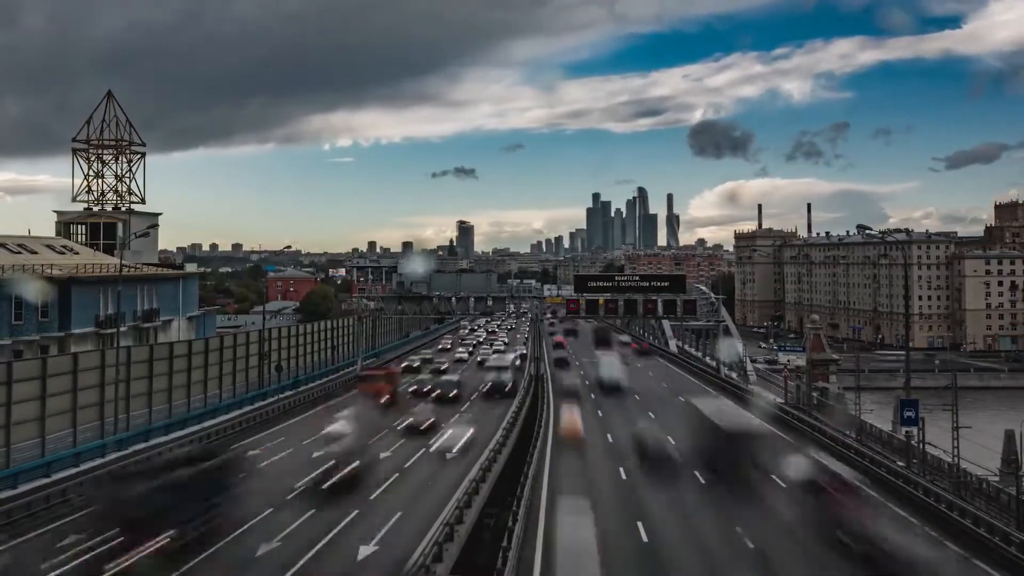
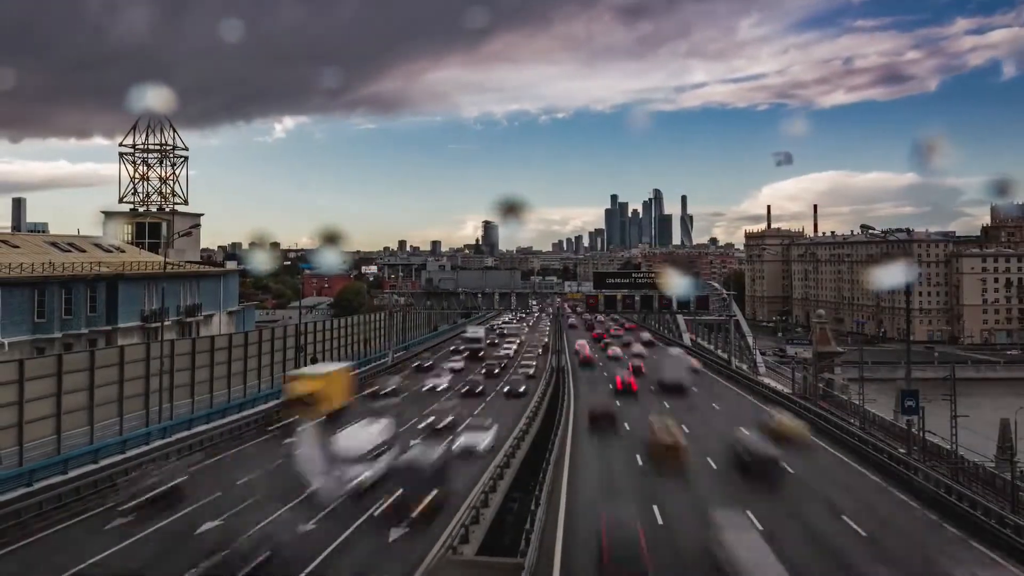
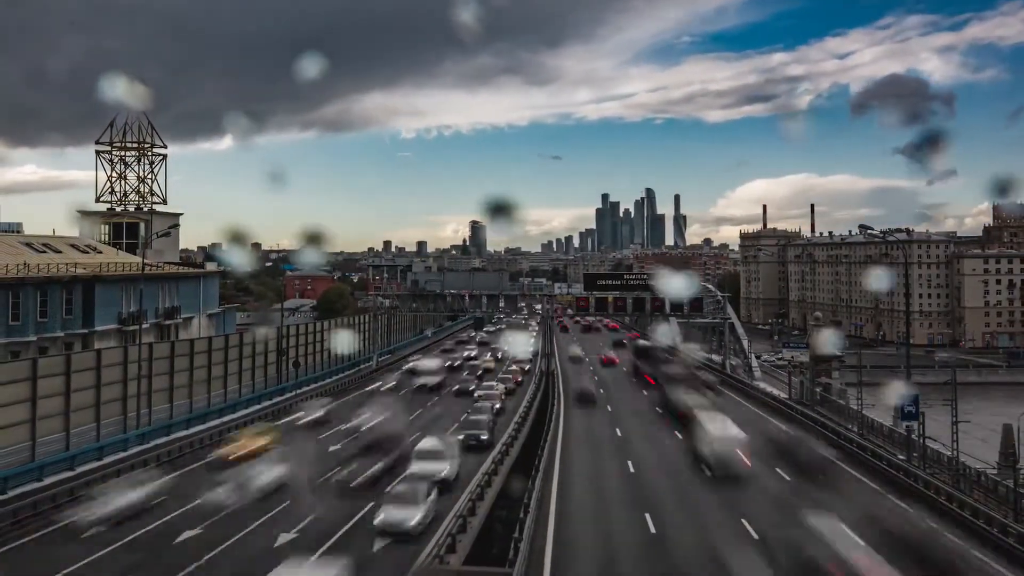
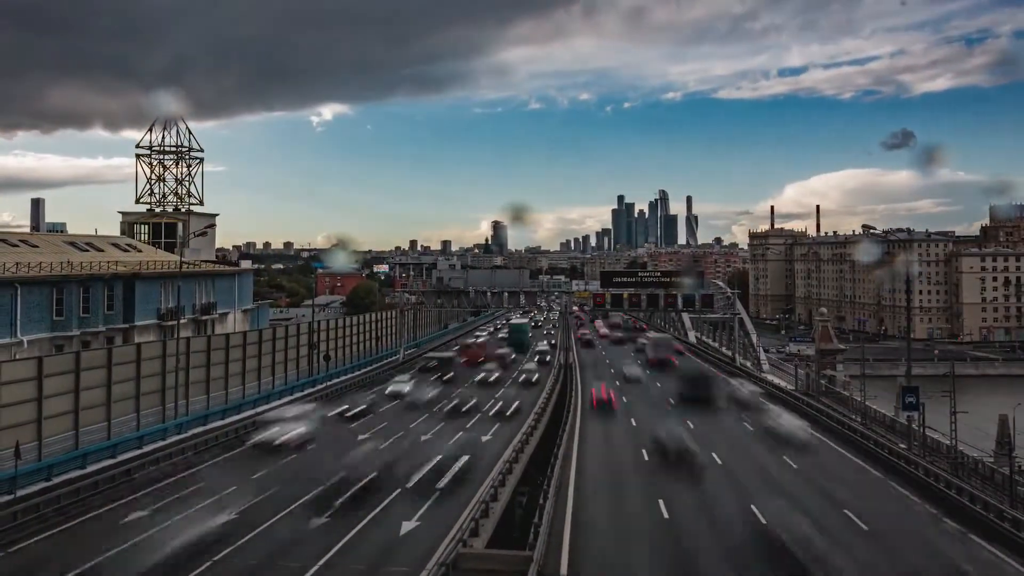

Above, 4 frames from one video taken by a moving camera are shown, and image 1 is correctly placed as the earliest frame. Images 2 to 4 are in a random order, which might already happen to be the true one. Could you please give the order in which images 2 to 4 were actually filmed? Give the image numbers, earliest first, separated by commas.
3, 2, 4
